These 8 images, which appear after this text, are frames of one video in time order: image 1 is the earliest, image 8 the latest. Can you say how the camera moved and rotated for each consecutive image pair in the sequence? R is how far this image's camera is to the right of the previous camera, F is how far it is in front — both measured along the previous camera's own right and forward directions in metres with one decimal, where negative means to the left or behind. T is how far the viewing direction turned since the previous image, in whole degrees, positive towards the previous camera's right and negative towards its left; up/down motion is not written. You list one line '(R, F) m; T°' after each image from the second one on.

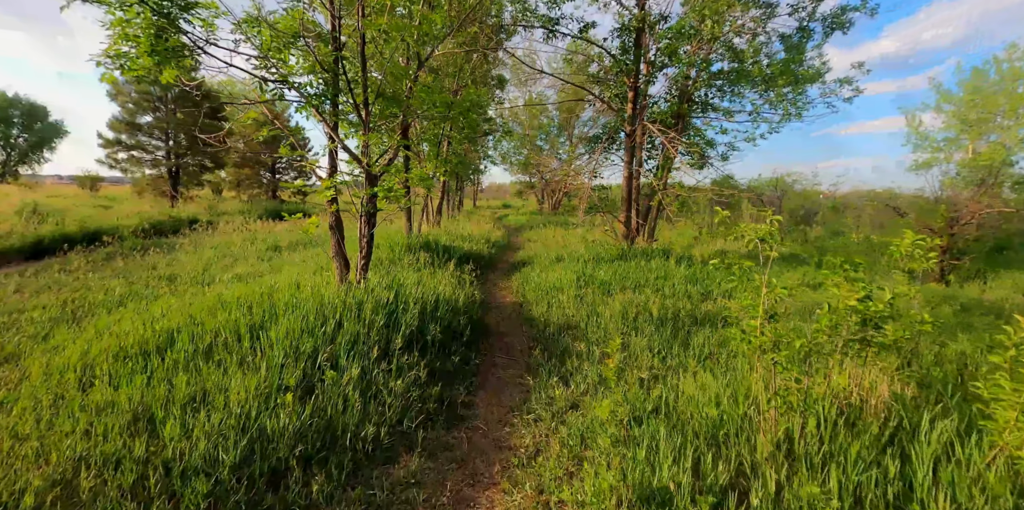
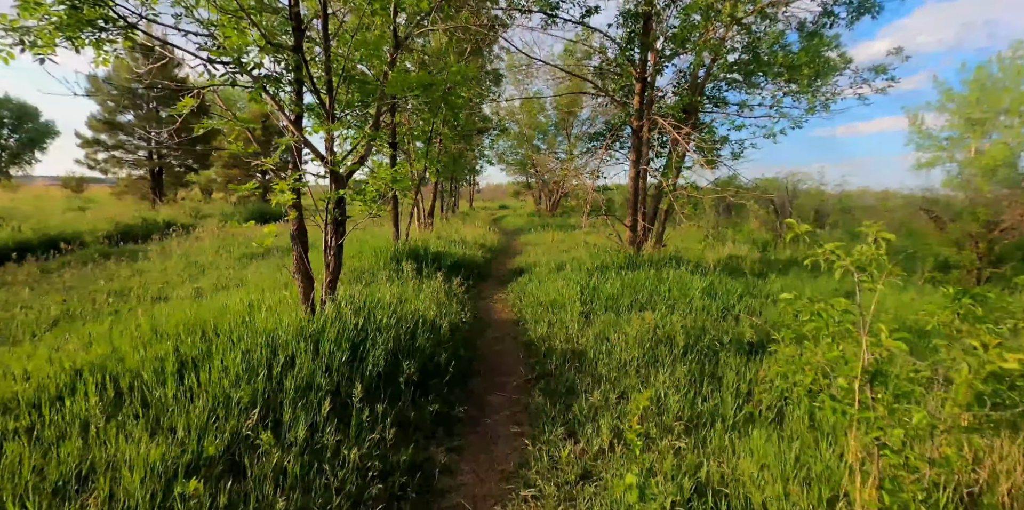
(0.0, +0.9) m; 0°
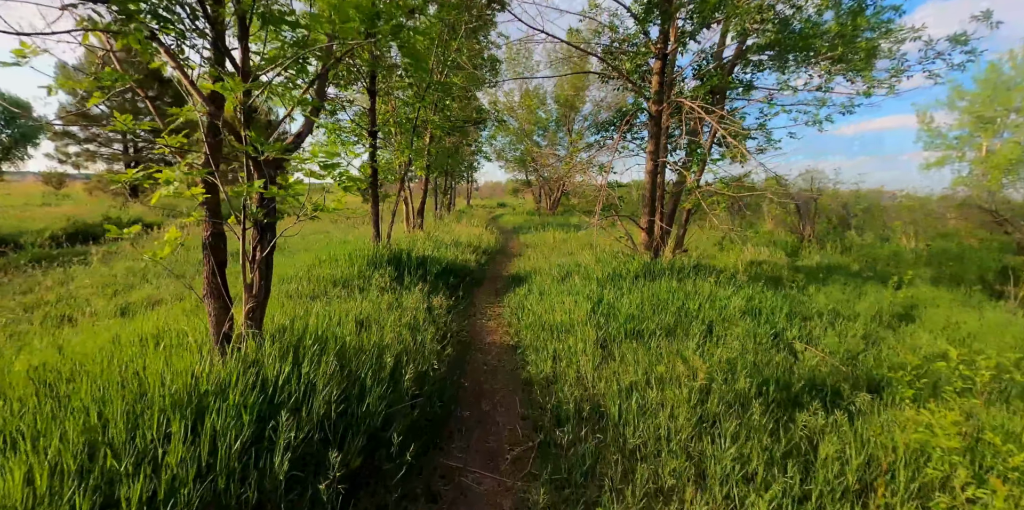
(0.0, +1.3) m; 0°
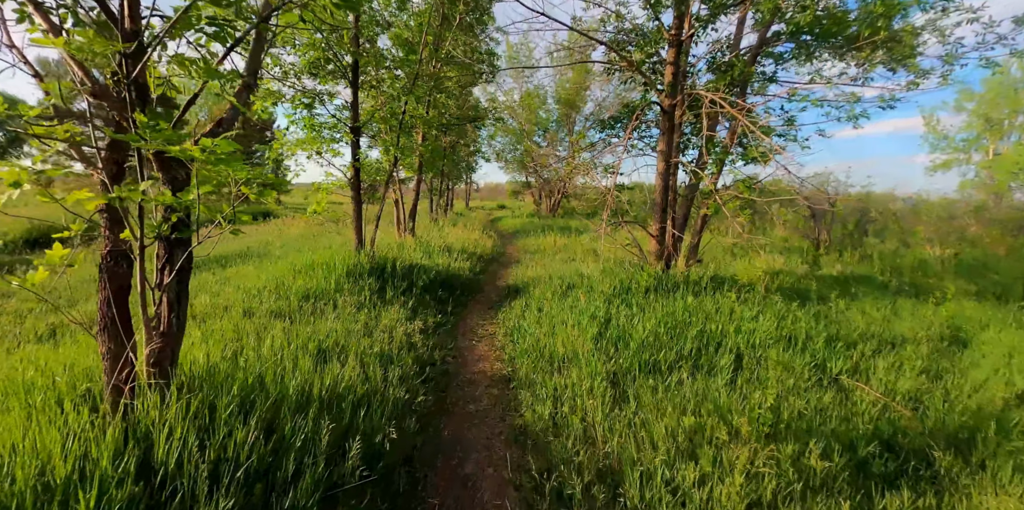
(+0.1, +0.8) m; 0°
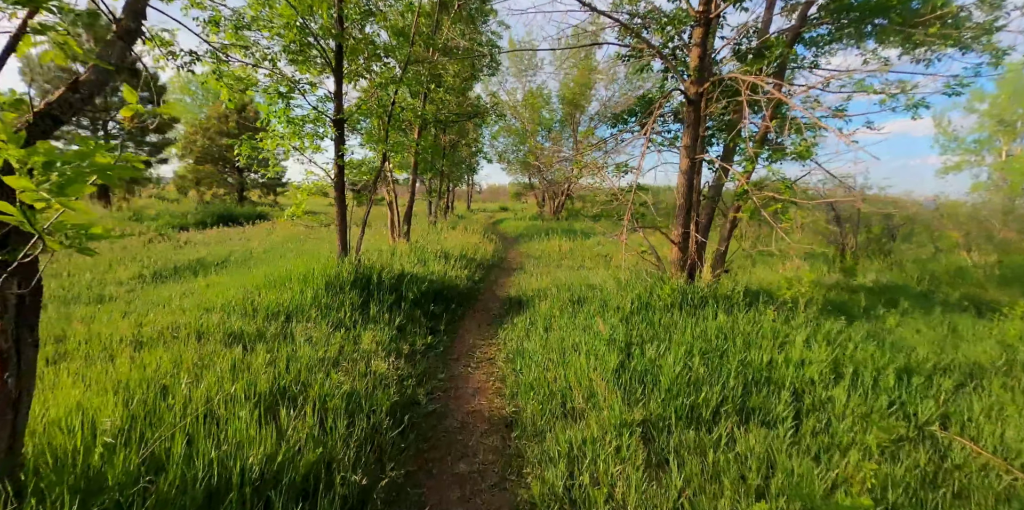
(0.0, +0.9) m; 0°
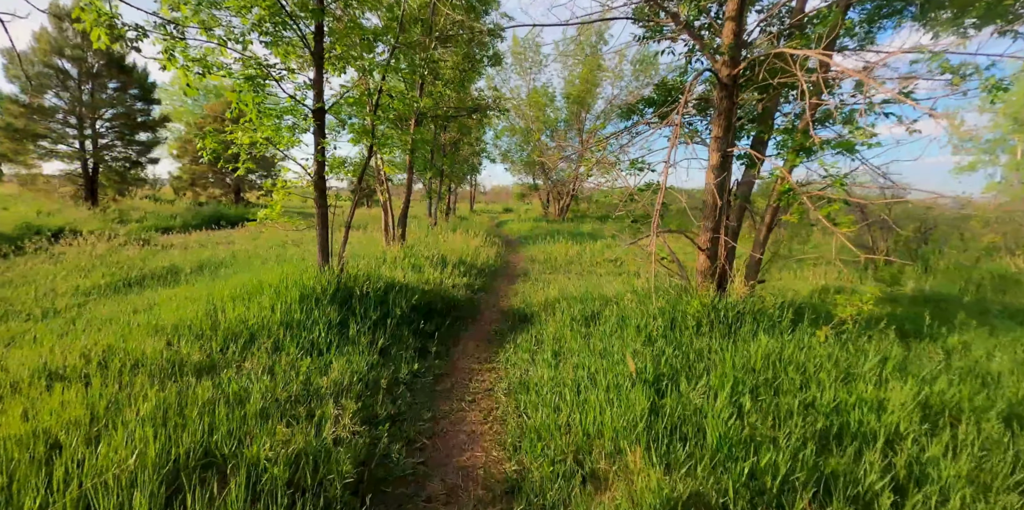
(0.0, +0.8) m; 0°
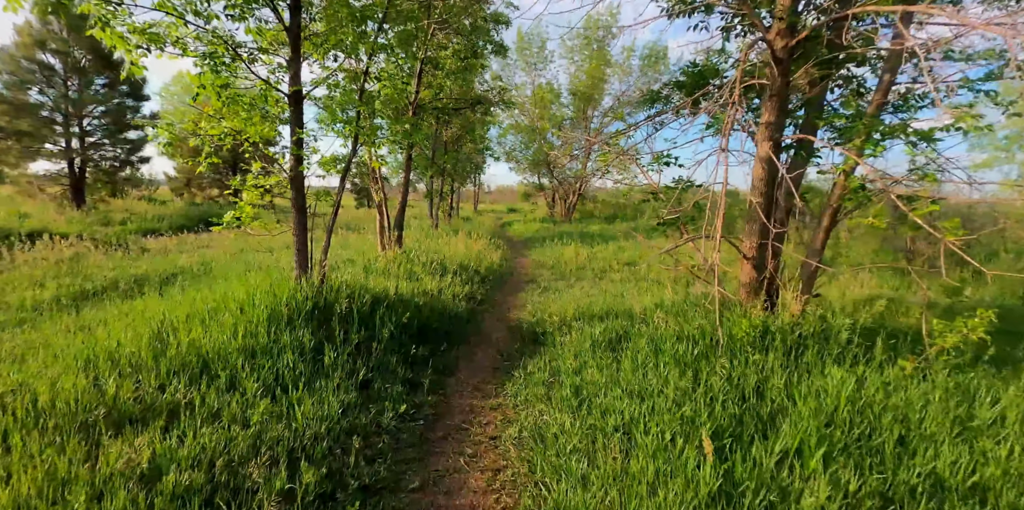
(0.0, +0.9) m; 0°
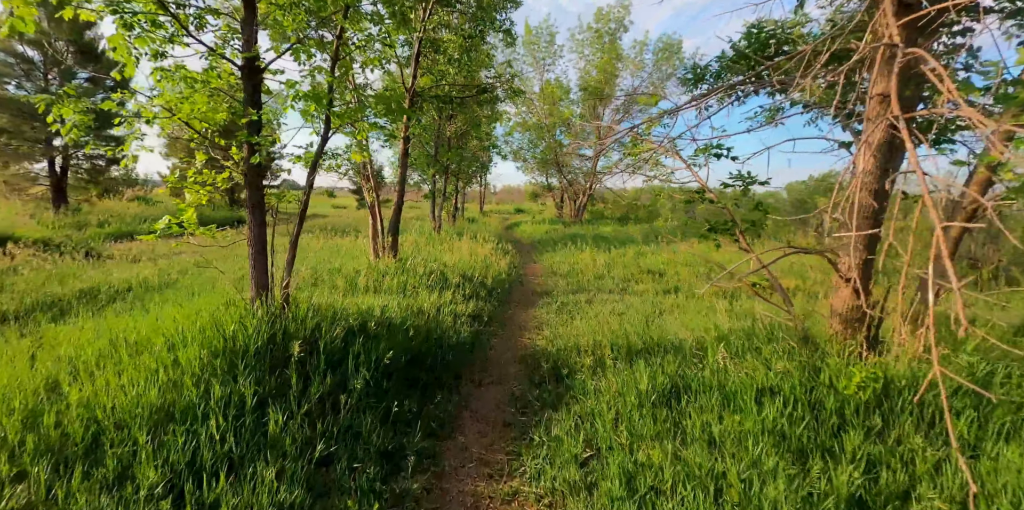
(-0.1, +1.2) m; -1°
